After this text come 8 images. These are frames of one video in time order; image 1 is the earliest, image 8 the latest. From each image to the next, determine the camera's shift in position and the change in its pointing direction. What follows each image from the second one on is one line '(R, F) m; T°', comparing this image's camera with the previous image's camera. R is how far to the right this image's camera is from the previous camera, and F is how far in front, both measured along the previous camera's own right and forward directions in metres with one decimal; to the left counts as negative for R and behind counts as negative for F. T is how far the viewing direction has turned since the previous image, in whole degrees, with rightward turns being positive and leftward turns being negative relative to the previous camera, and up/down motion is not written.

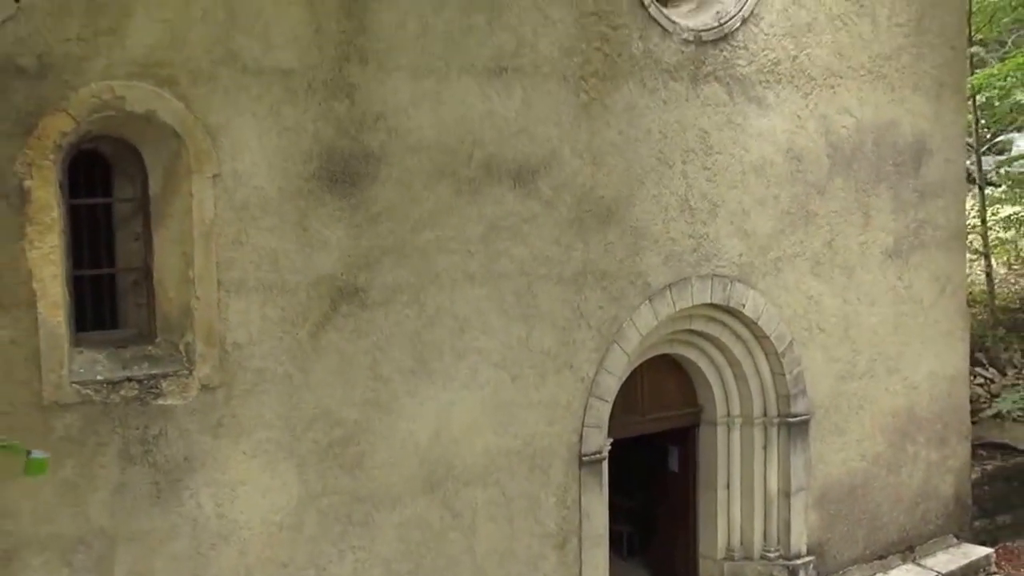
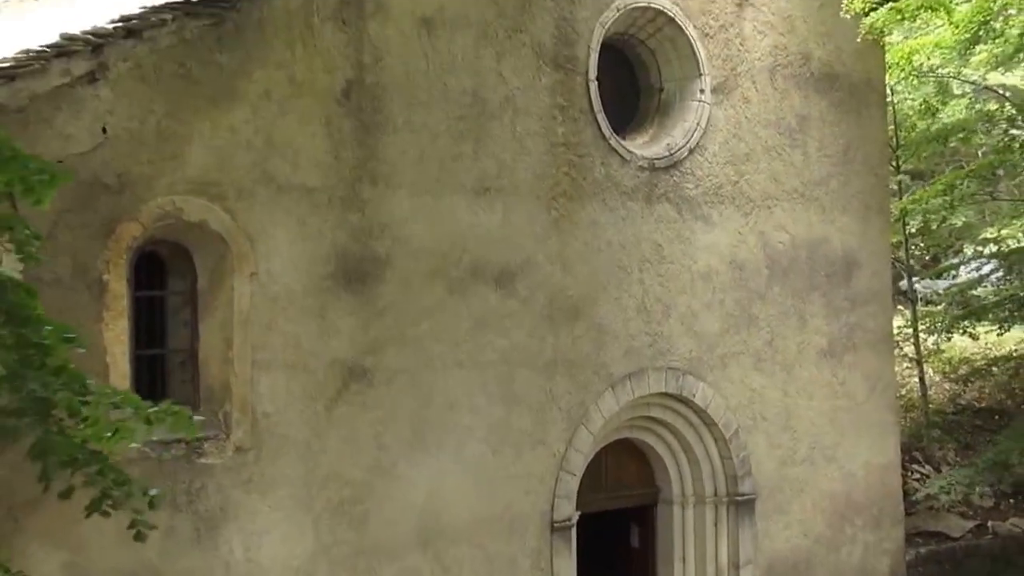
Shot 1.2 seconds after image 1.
(-0.1, -1.0) m; +1°
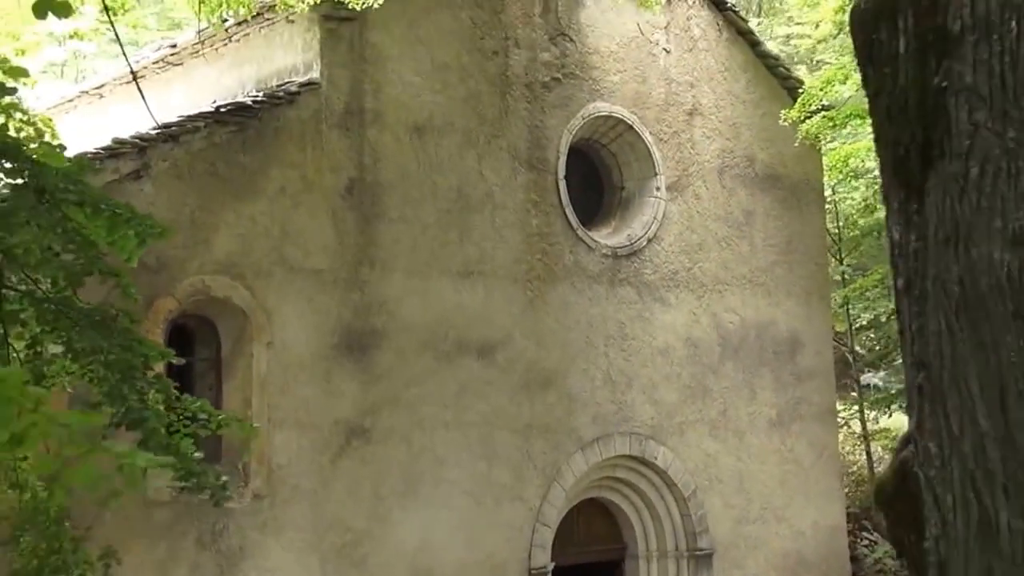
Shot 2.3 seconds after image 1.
(-0.1, -0.9) m; +1°
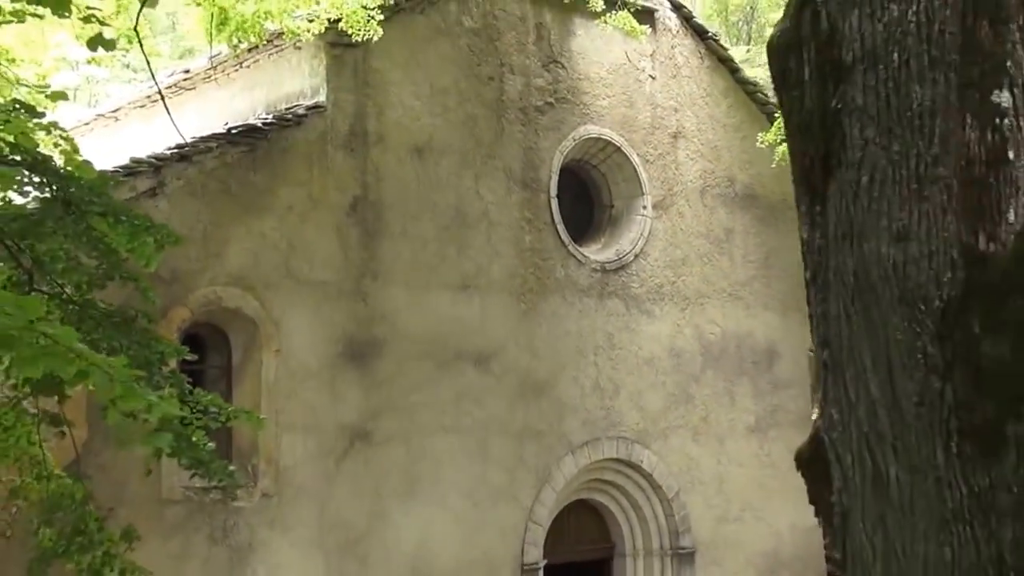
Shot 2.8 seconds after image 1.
(0.0, -0.5) m; +1°
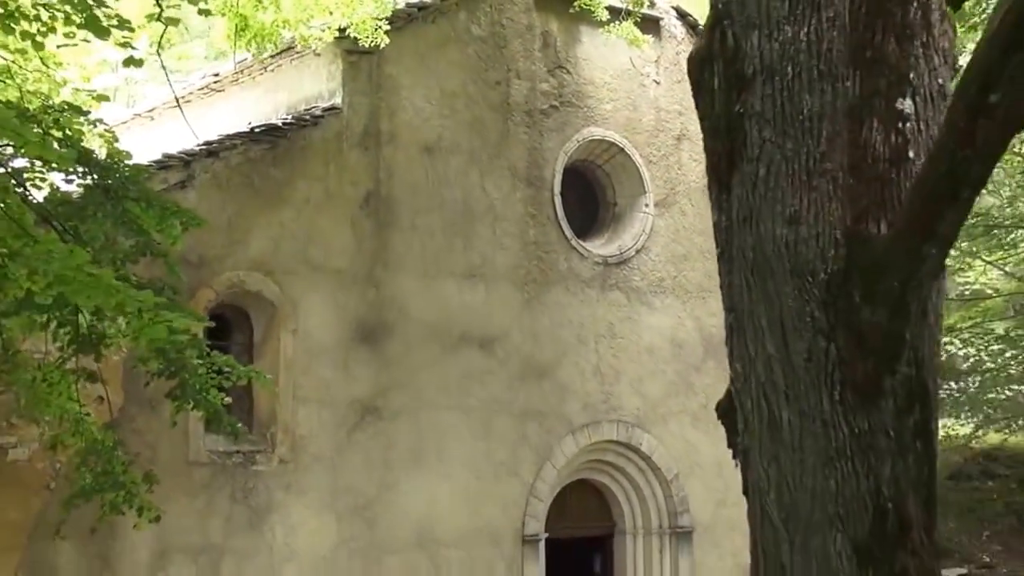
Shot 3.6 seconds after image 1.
(+0.4, -0.6) m; -3°
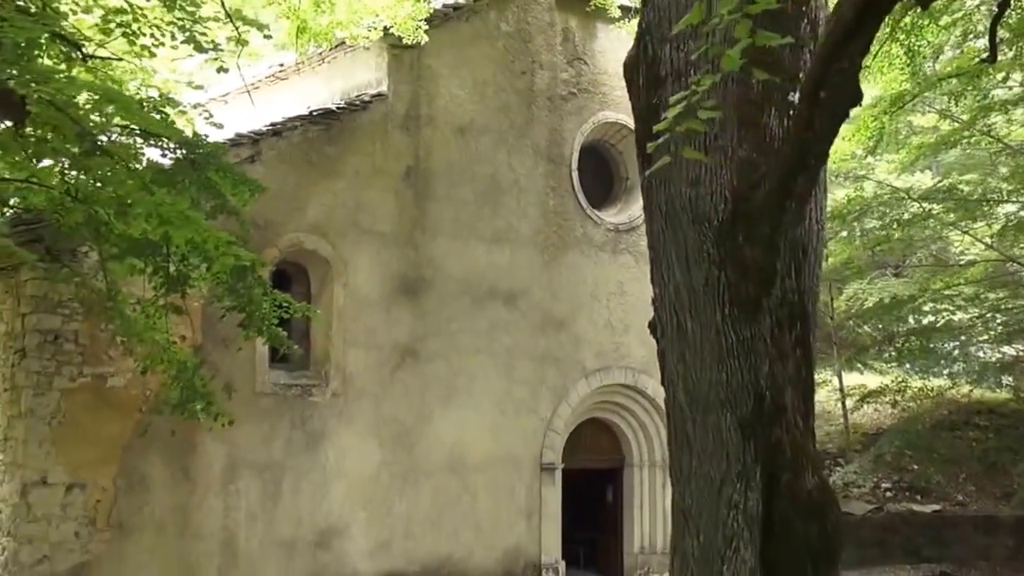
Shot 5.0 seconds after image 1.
(+0.3, -1.3) m; -3°
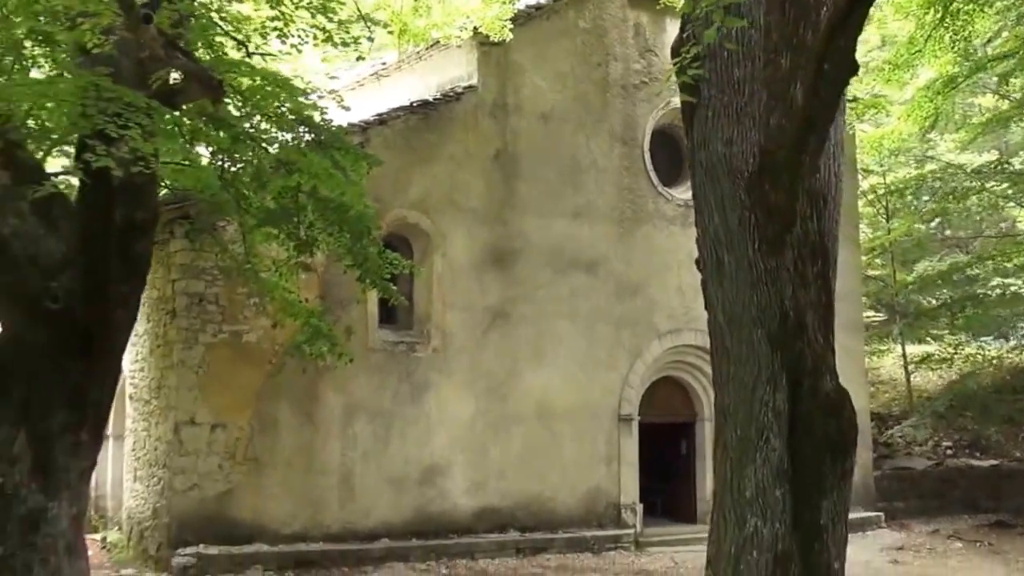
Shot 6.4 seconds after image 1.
(+0.1, -1.2) m; -4°
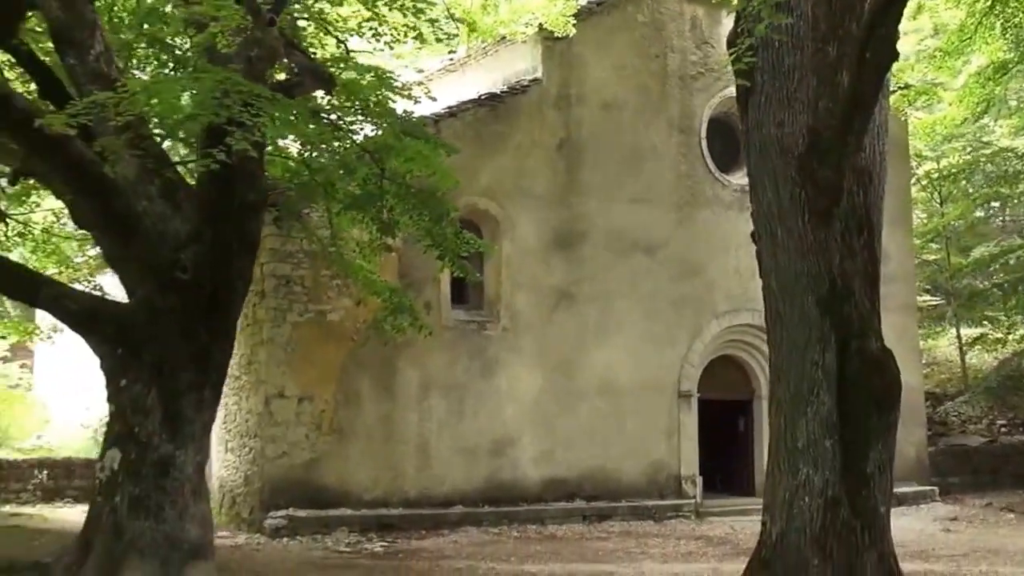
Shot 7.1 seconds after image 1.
(-0.1, -0.6) m; -3°
